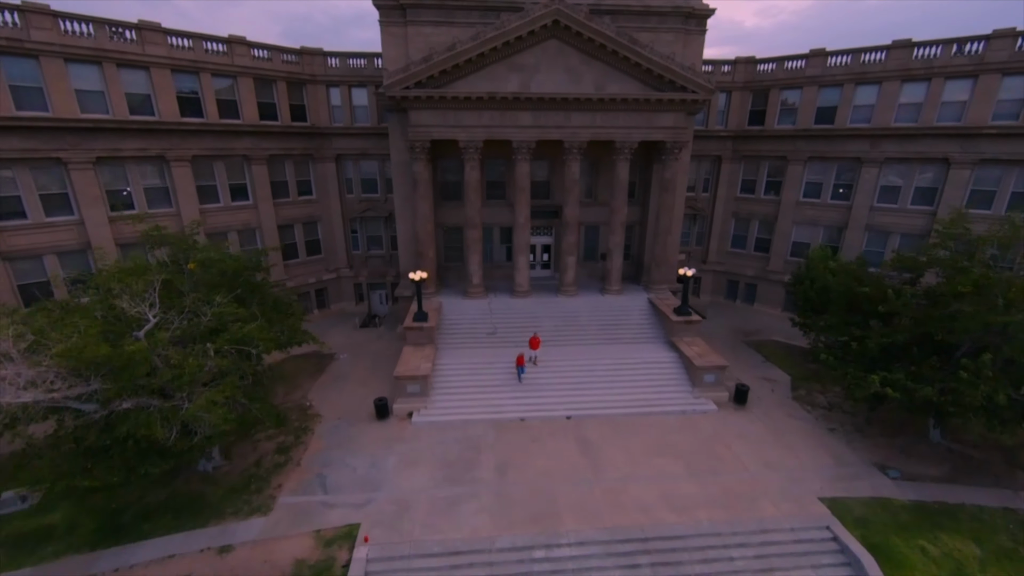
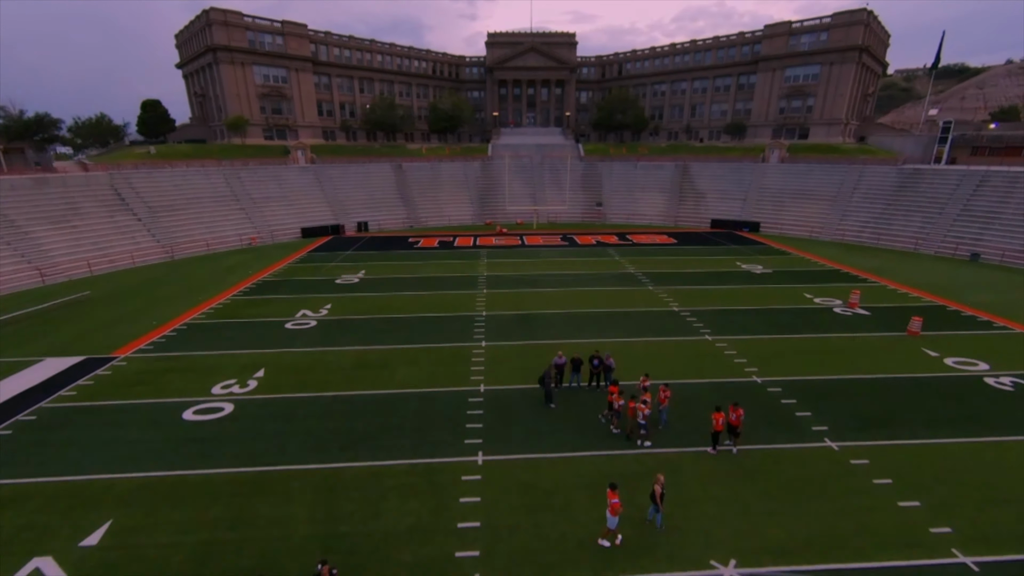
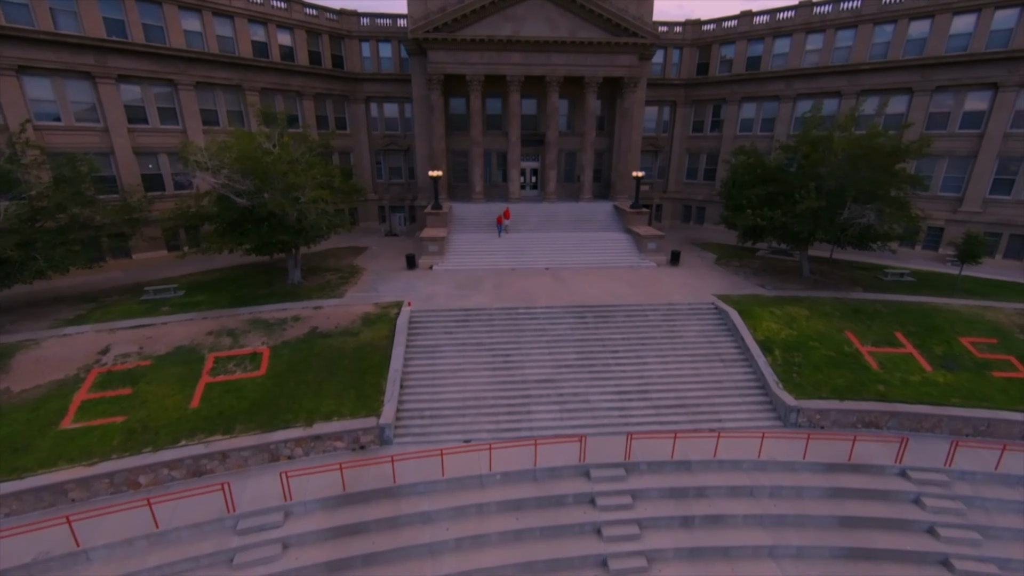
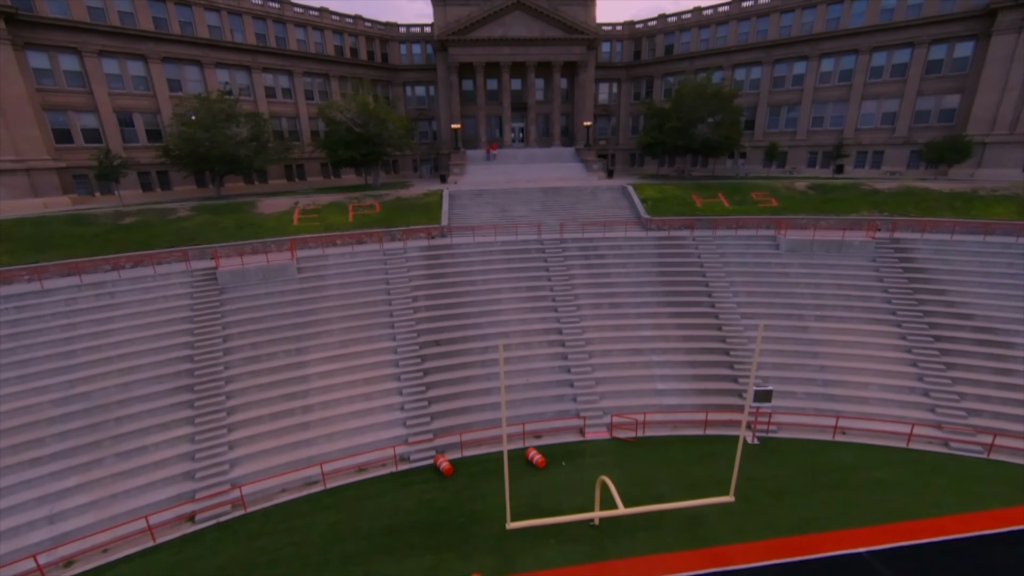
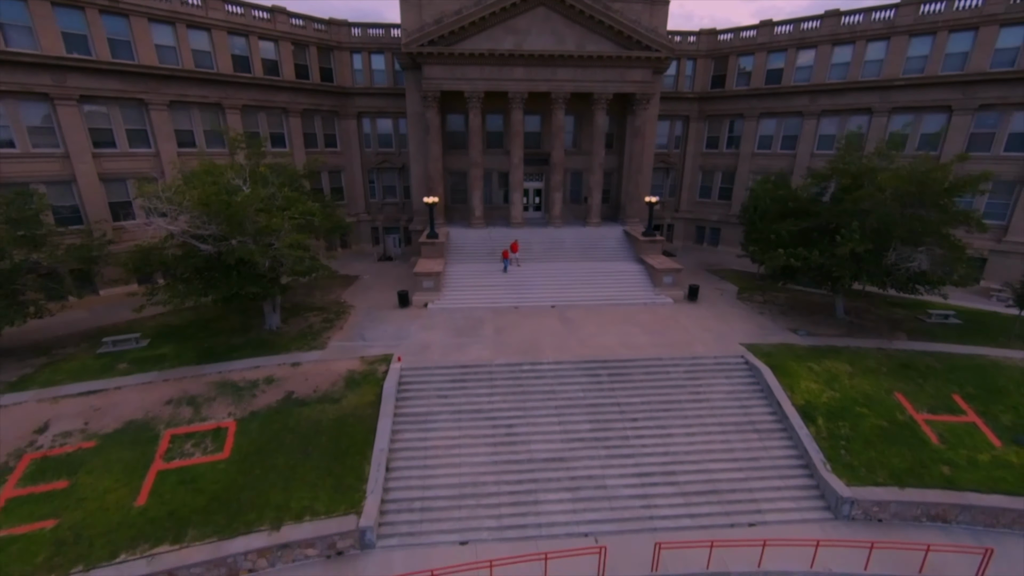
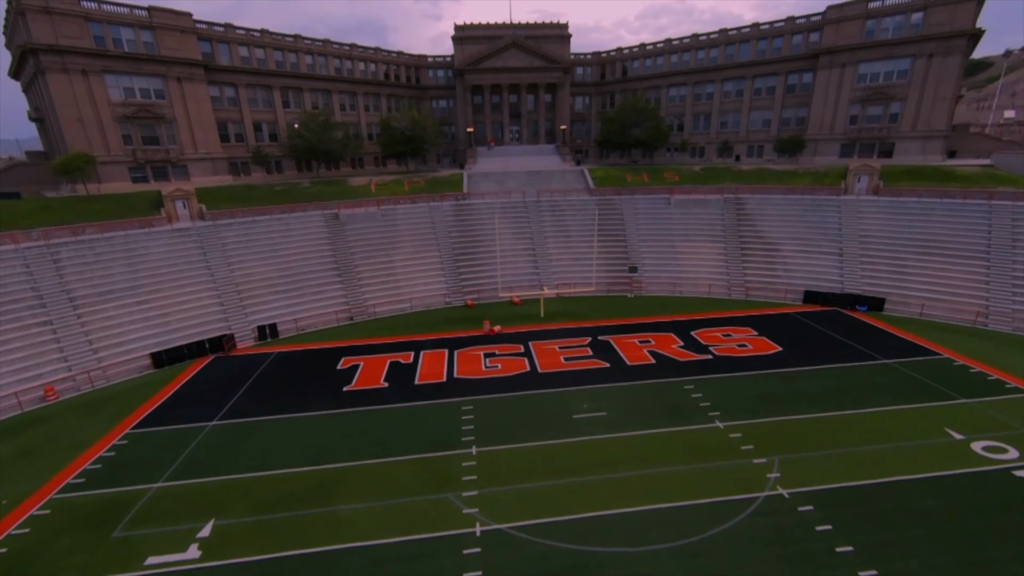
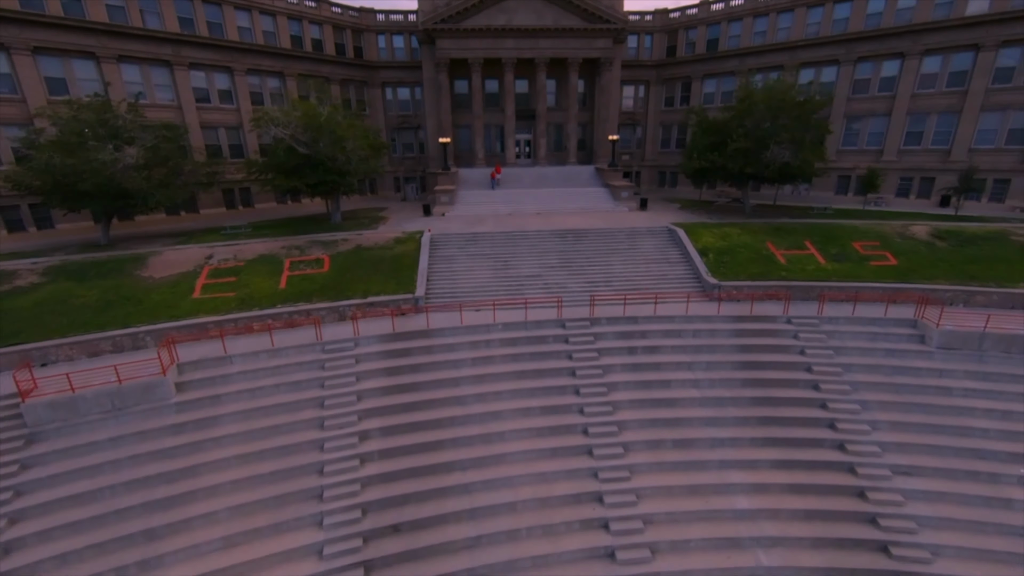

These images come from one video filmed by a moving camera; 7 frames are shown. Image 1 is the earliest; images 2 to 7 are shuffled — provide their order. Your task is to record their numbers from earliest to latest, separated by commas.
5, 3, 7, 4, 6, 2
